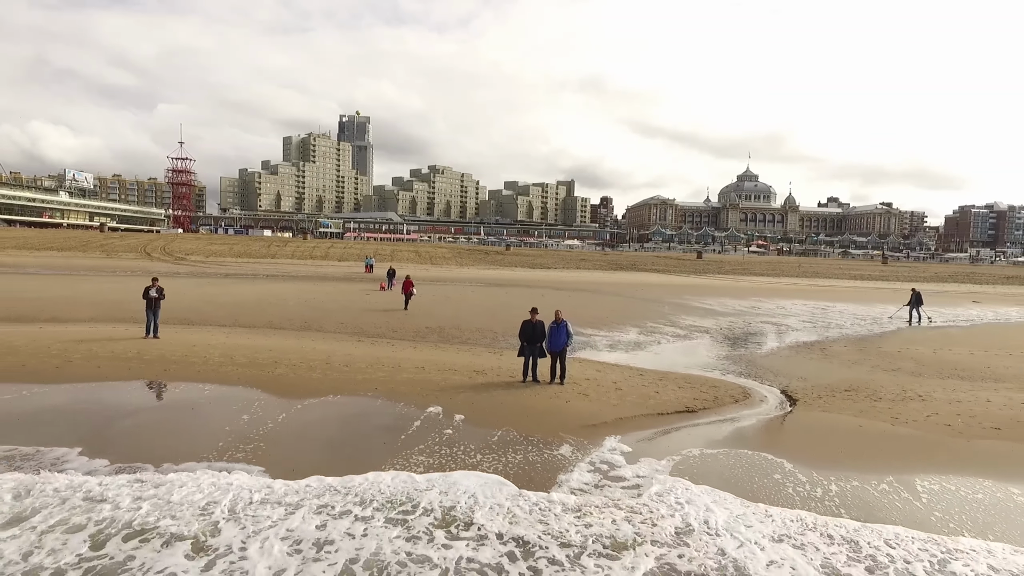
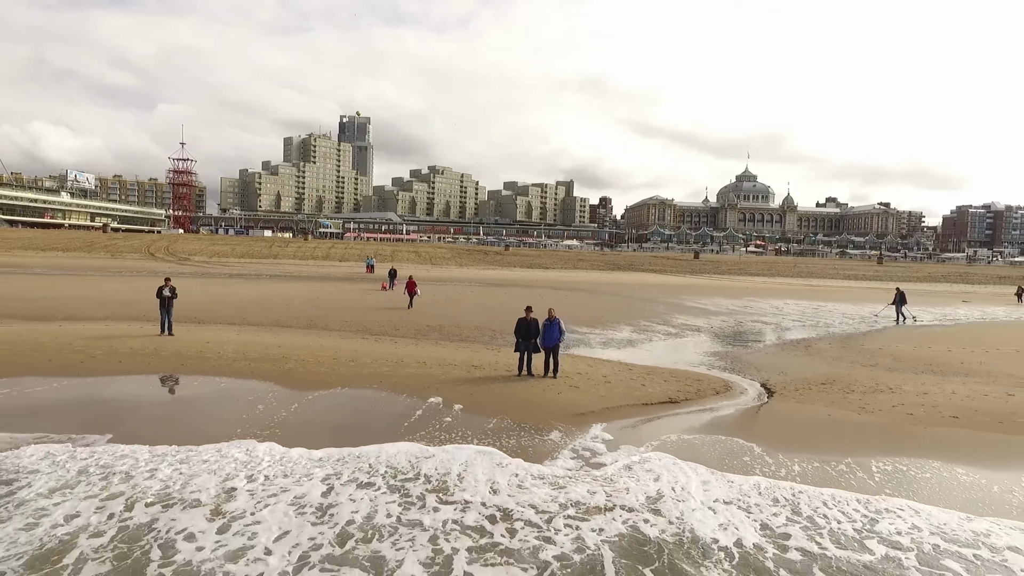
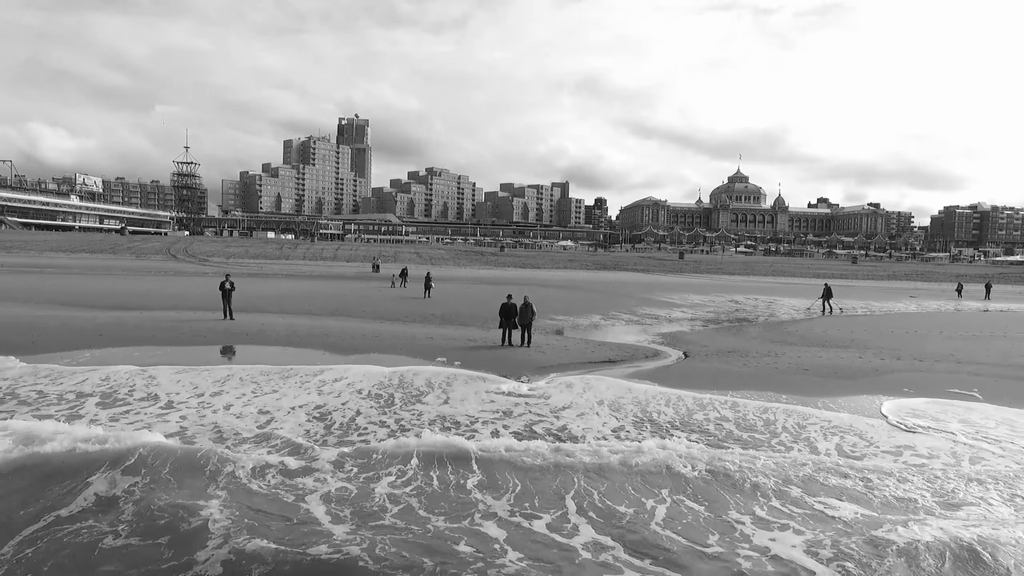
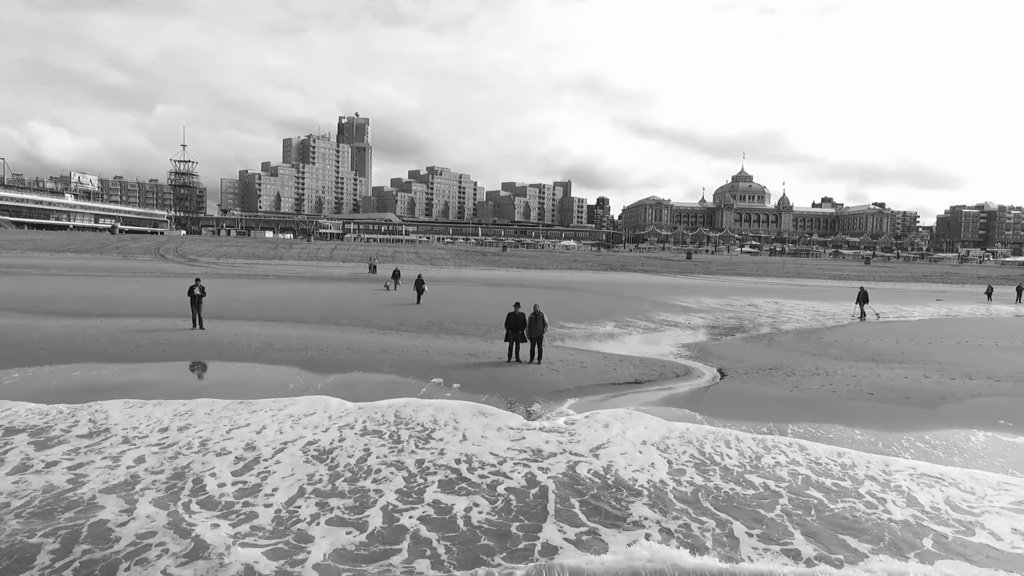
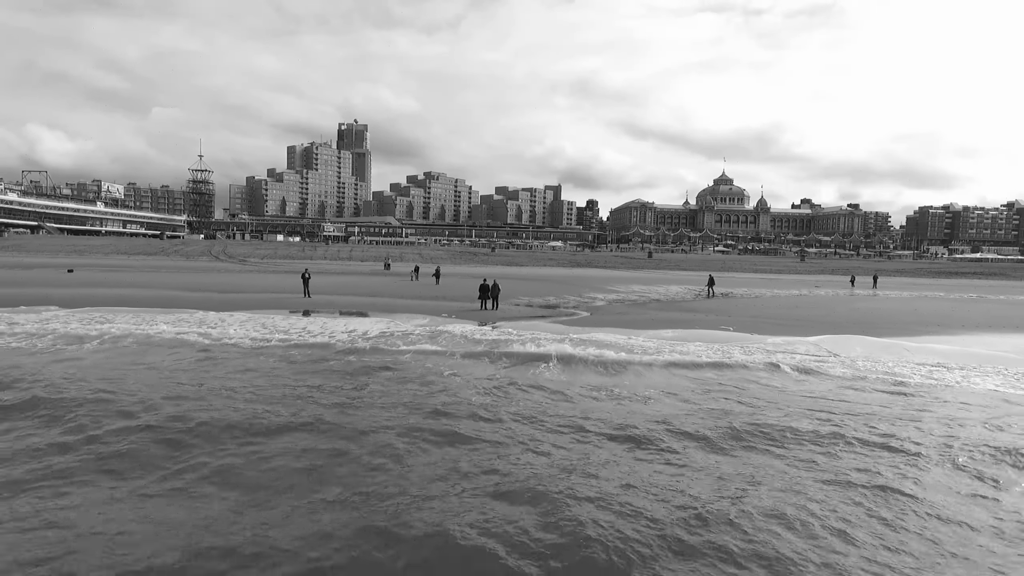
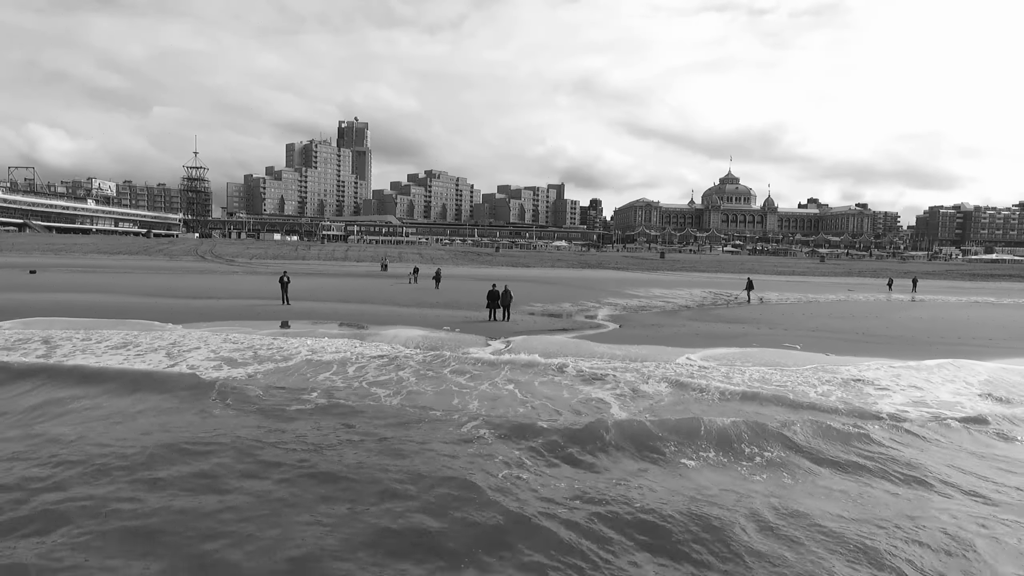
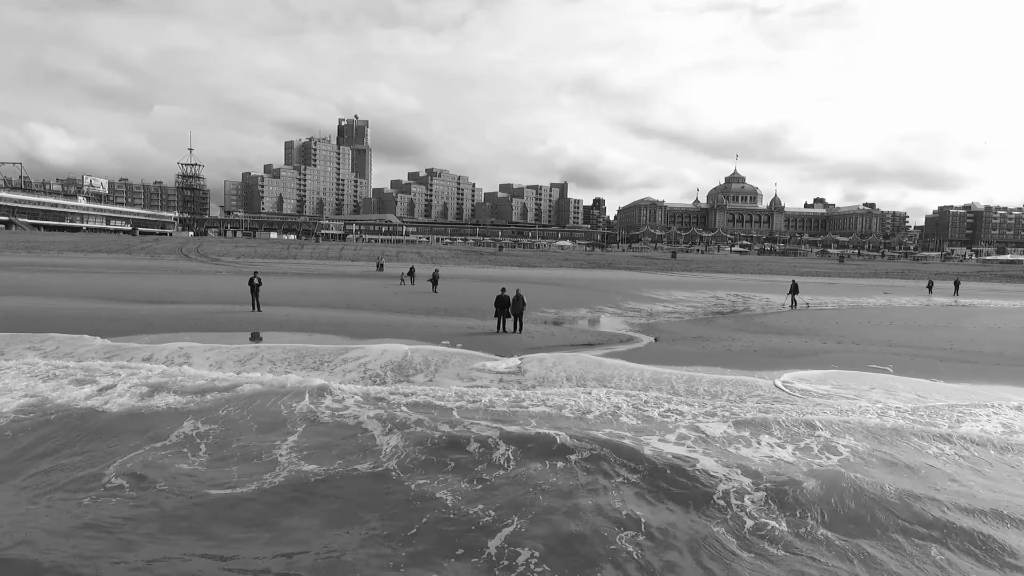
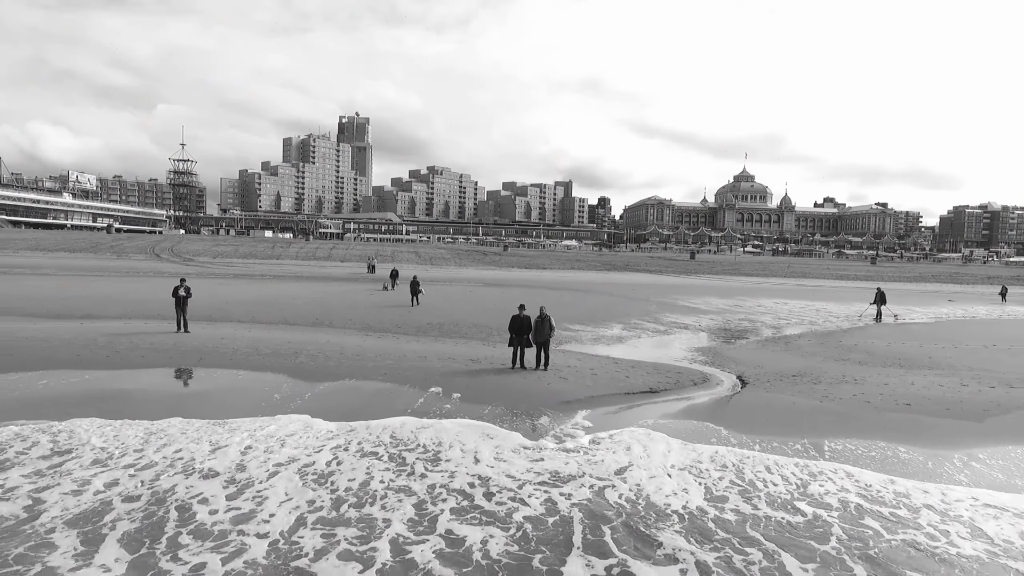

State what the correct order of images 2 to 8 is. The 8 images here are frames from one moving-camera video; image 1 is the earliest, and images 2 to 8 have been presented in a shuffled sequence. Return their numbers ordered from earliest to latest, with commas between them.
2, 8, 4, 3, 7, 6, 5
